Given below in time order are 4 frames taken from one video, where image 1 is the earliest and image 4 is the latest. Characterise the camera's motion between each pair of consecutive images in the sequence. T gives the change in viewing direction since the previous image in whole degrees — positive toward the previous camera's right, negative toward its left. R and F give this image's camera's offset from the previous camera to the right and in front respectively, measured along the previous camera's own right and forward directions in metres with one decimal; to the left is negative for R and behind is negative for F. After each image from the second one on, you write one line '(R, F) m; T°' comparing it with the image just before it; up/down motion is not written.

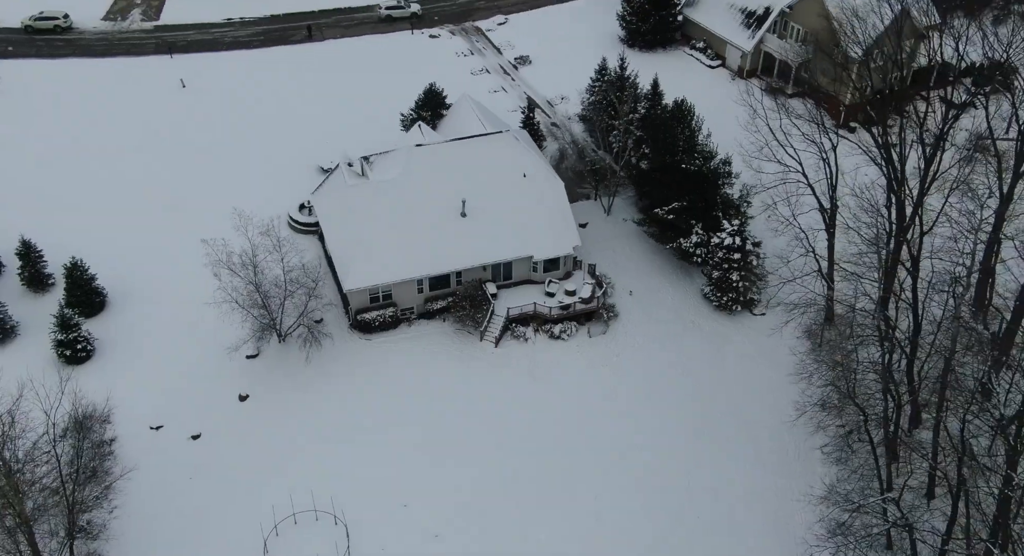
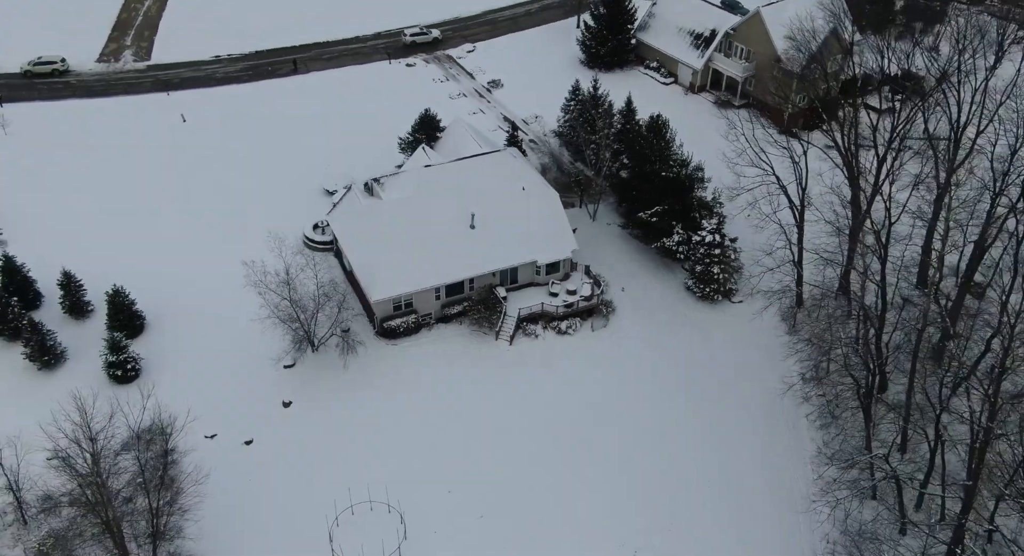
(-3.5, -3.3) m; +5°
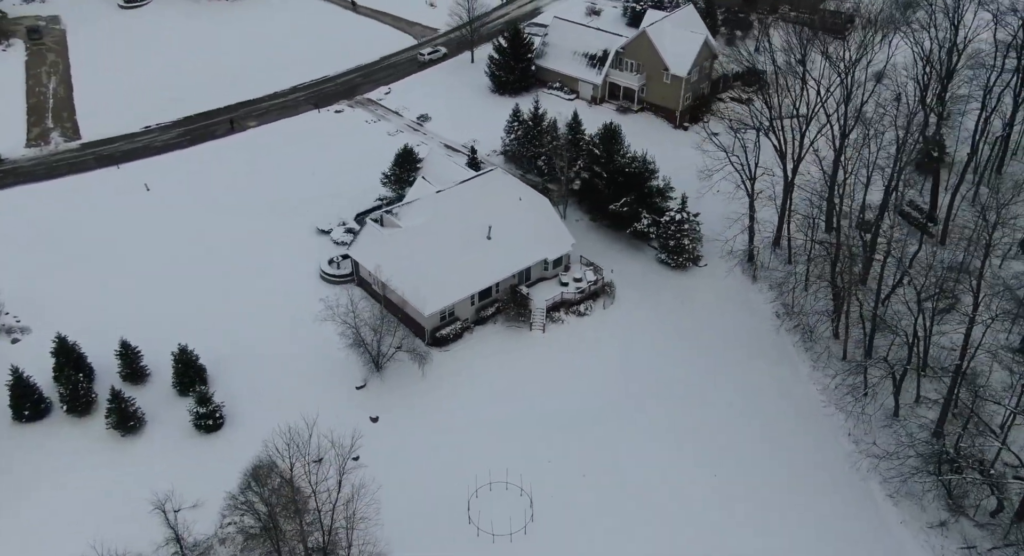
(-10.9, -3.7) m; +14°
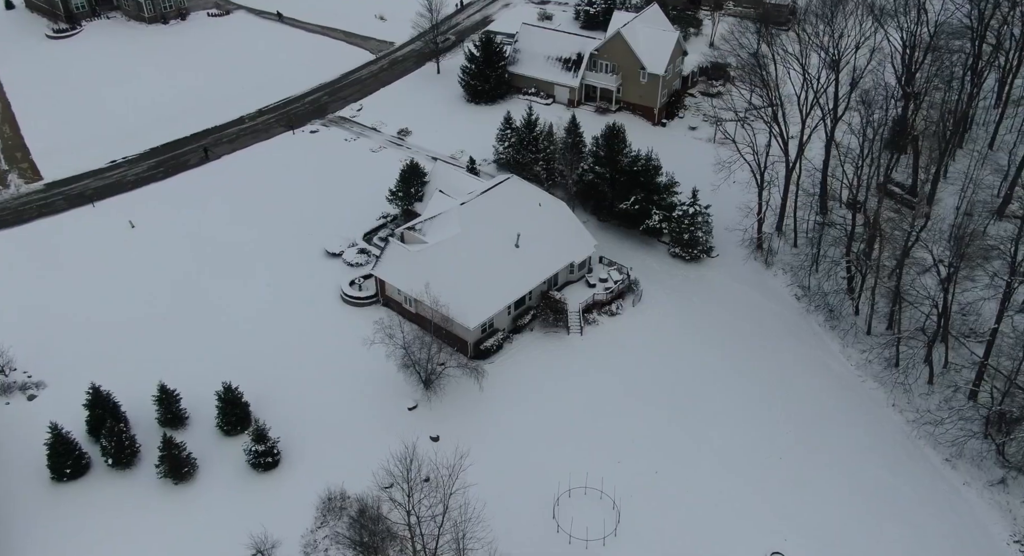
(-6.0, +0.5) m; +6°
